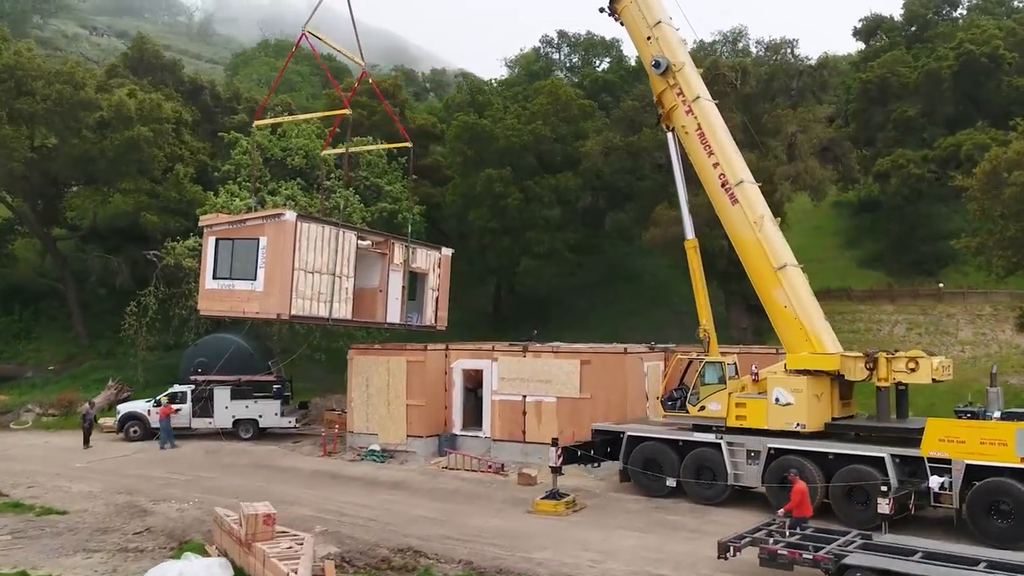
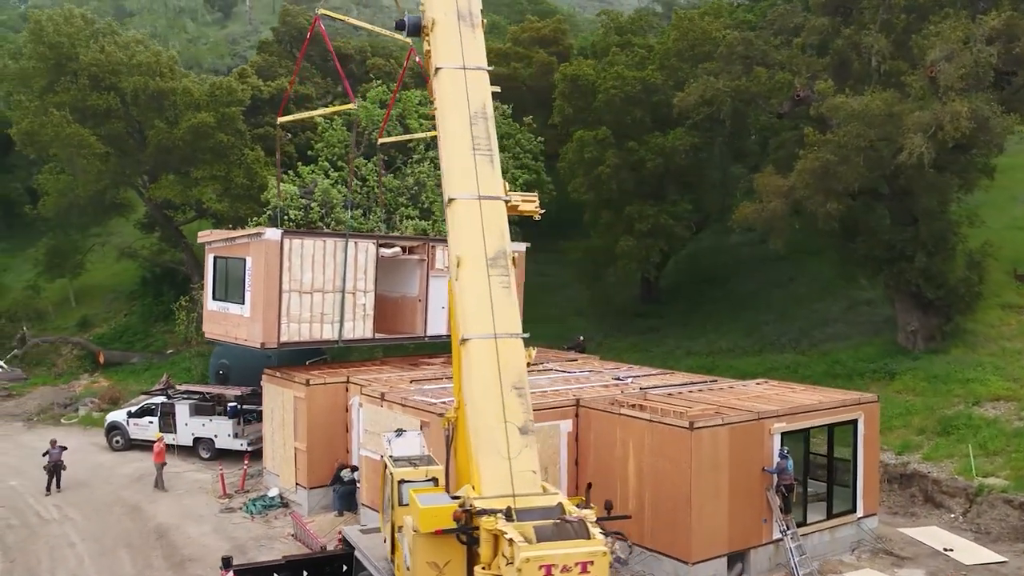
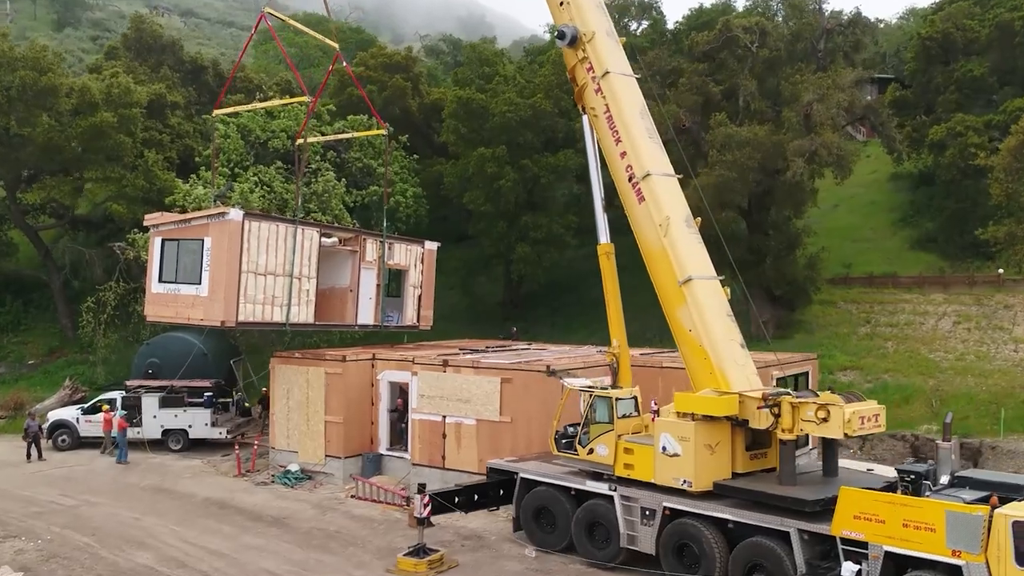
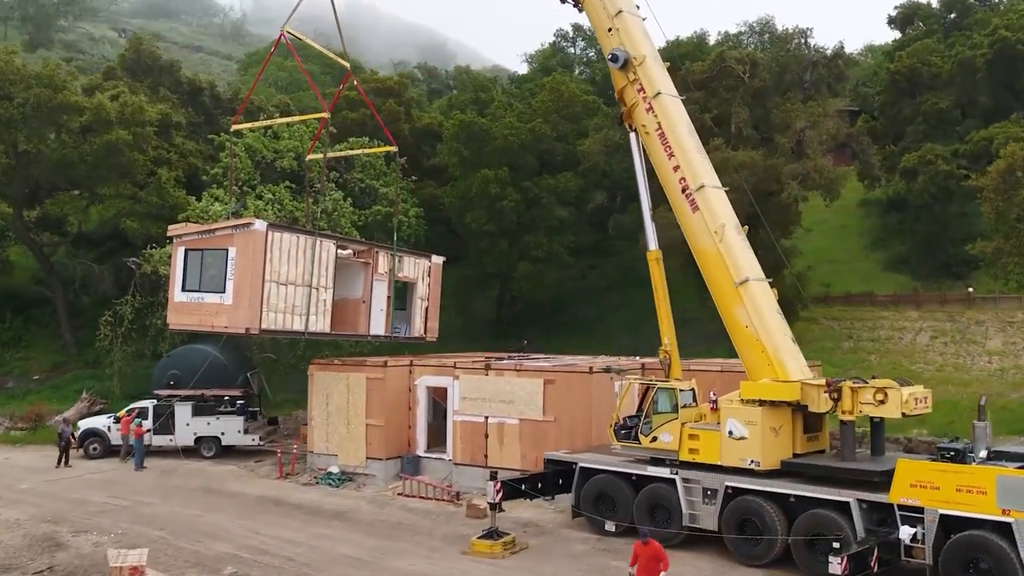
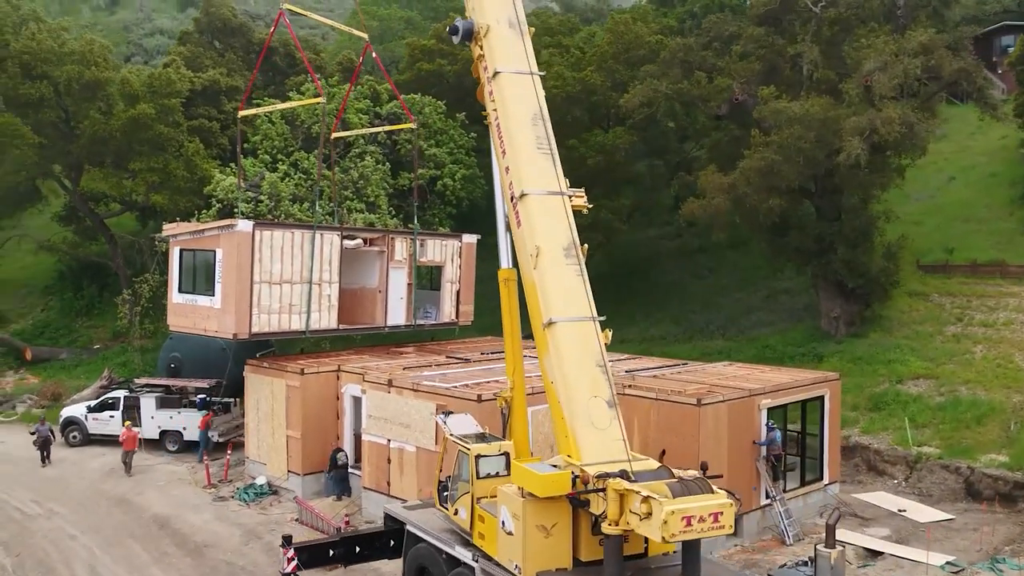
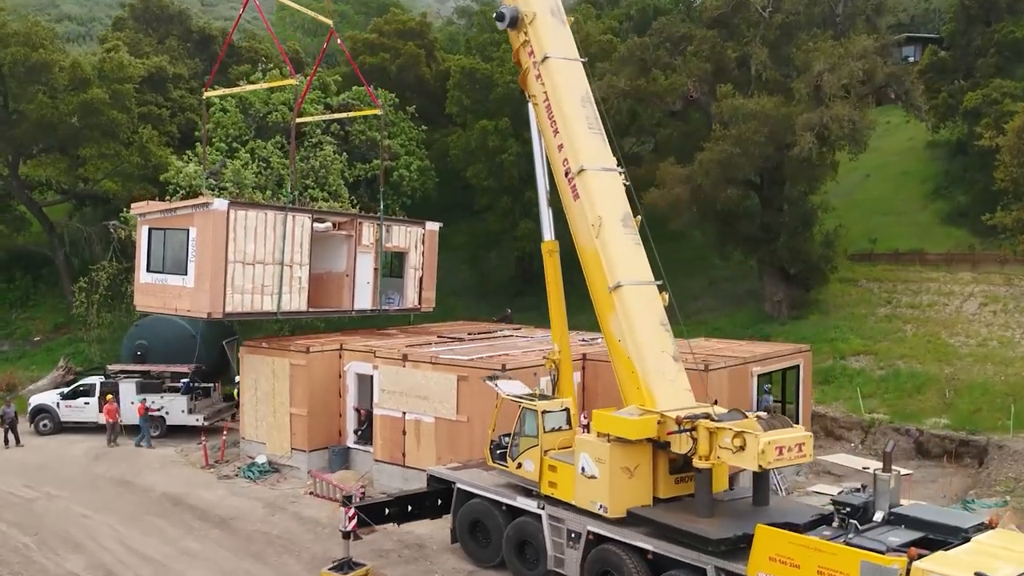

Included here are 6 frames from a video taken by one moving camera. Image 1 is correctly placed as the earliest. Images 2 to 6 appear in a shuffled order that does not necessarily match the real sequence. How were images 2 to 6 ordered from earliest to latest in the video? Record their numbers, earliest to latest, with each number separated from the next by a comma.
4, 3, 6, 5, 2
